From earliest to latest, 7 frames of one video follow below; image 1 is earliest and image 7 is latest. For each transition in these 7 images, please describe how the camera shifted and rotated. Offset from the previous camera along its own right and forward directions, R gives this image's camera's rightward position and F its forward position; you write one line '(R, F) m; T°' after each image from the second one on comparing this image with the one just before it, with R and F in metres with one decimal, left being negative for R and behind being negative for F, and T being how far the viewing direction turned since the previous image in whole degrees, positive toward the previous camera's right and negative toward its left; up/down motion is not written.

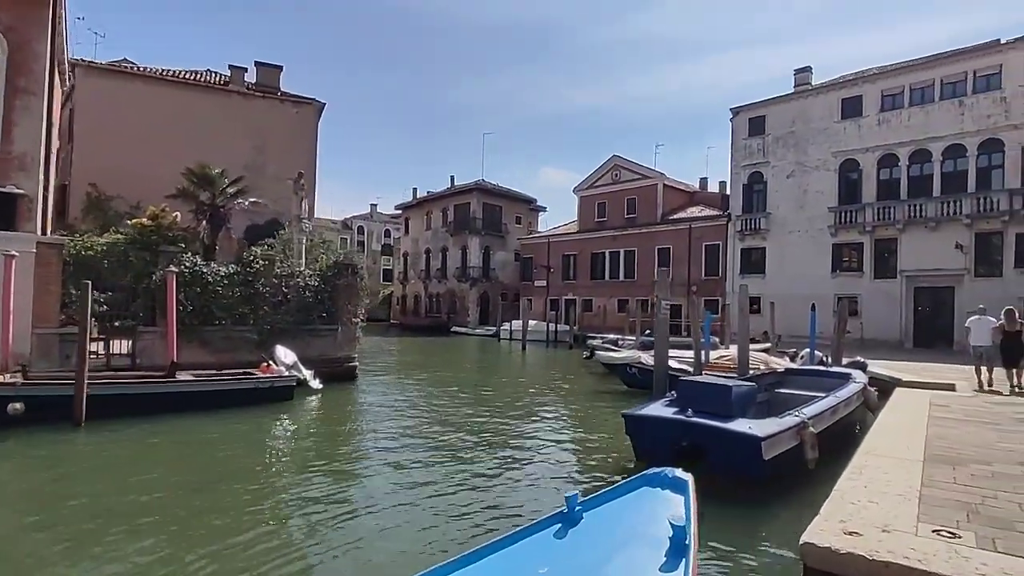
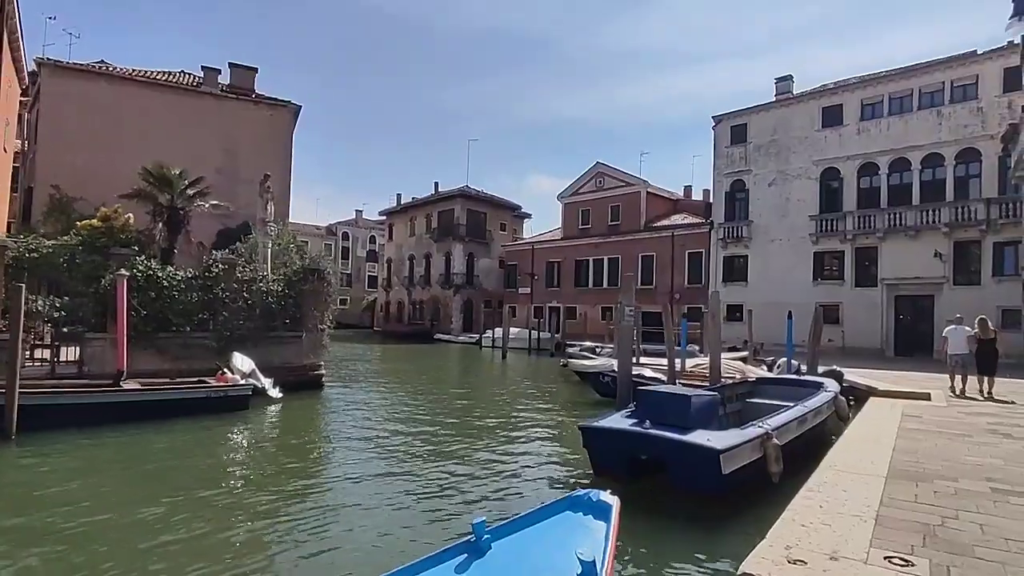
(+0.5, +0.4) m; +1°
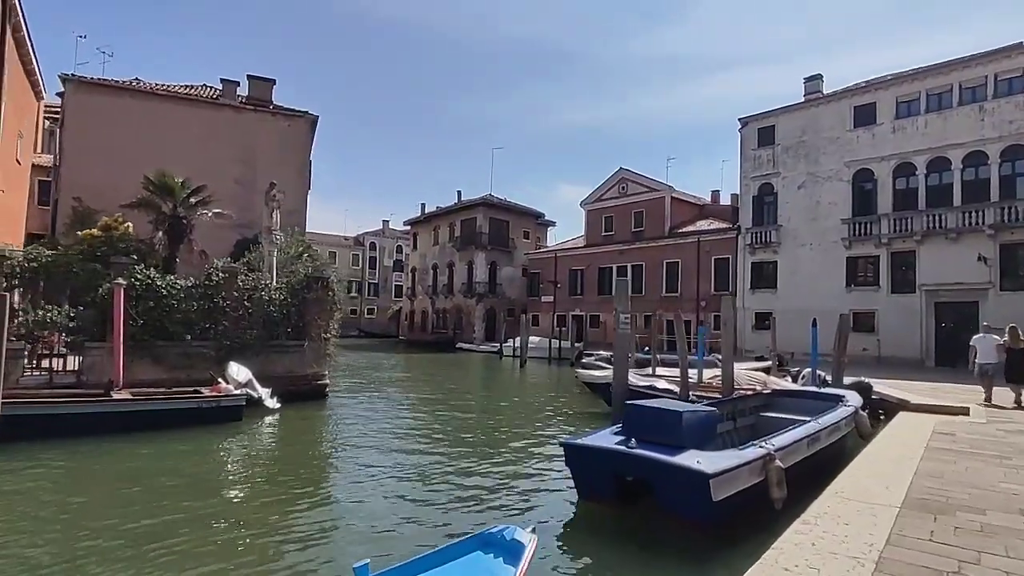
(+0.7, +0.6) m; -3°
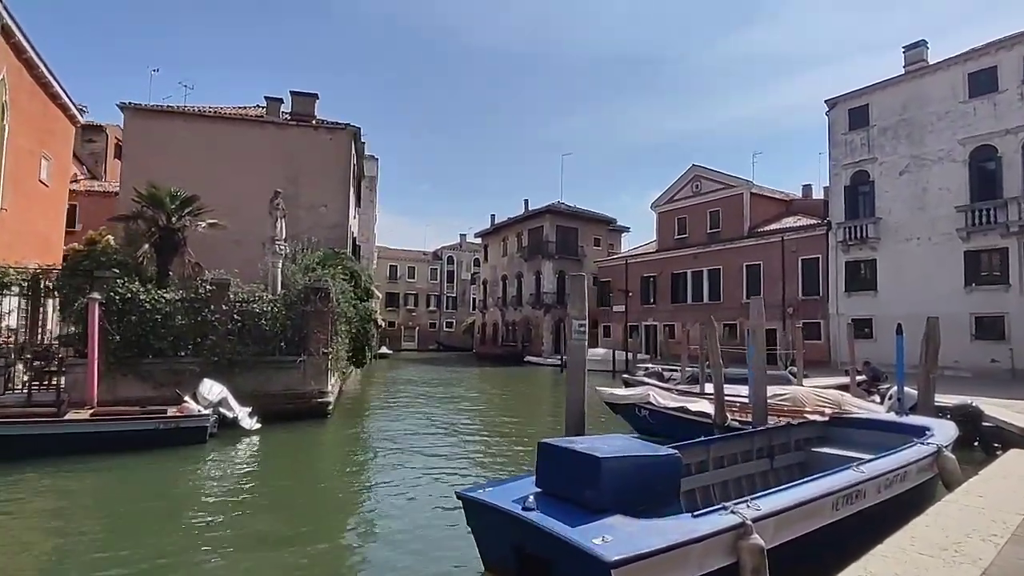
(+2.0, +2.2) m; -9°
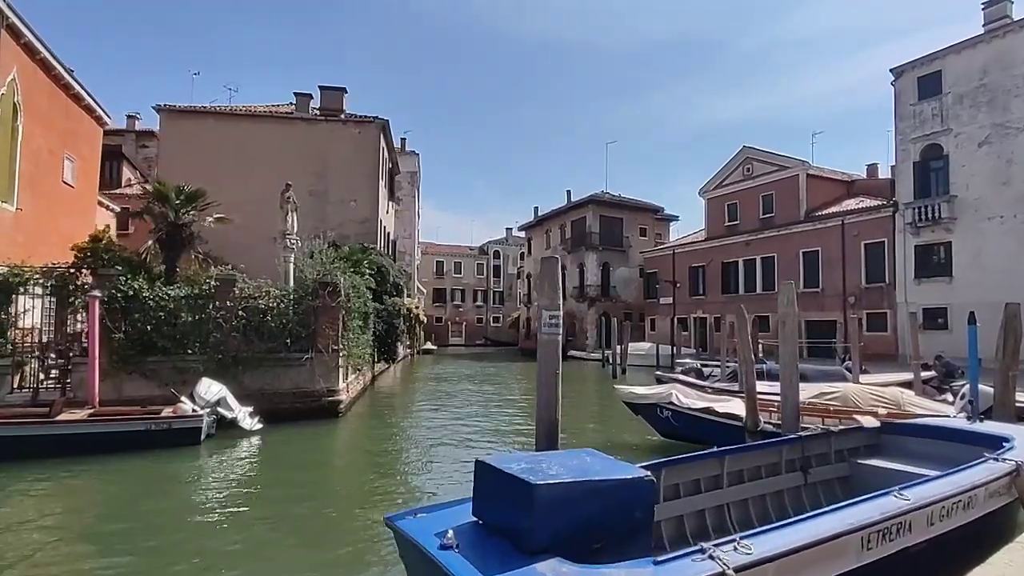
(+0.9, +1.1) m; -5°
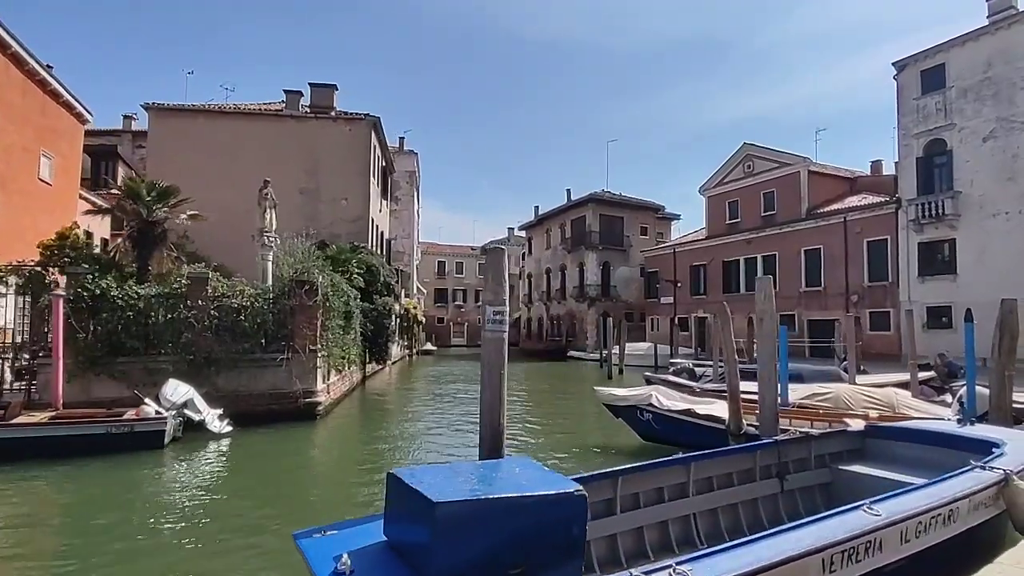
(+0.6, +0.5) m; -1°
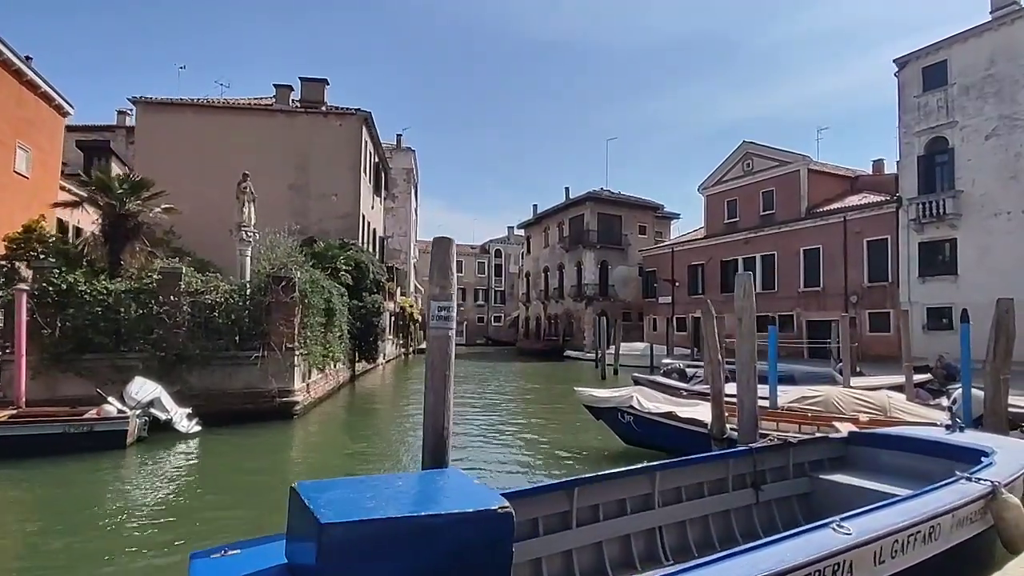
(+0.4, +0.4) m; 0°
